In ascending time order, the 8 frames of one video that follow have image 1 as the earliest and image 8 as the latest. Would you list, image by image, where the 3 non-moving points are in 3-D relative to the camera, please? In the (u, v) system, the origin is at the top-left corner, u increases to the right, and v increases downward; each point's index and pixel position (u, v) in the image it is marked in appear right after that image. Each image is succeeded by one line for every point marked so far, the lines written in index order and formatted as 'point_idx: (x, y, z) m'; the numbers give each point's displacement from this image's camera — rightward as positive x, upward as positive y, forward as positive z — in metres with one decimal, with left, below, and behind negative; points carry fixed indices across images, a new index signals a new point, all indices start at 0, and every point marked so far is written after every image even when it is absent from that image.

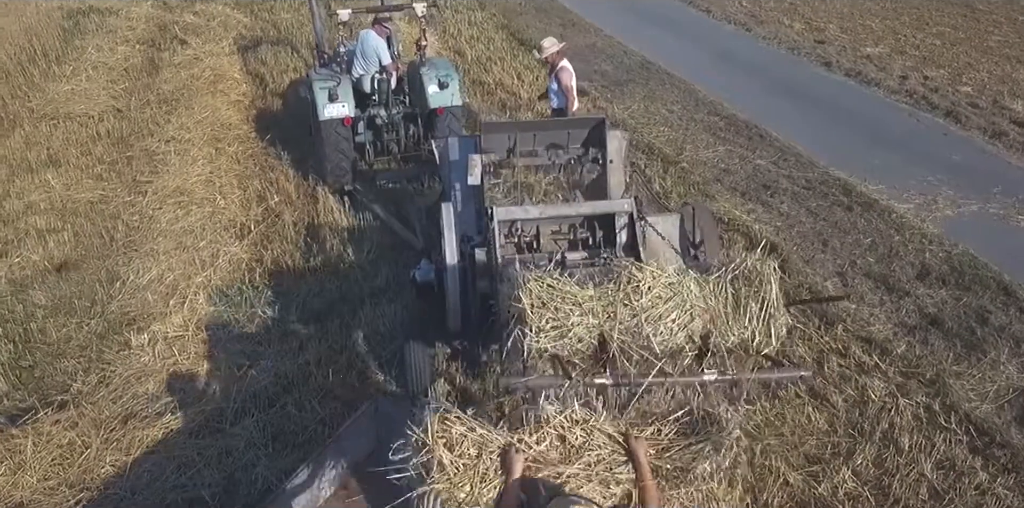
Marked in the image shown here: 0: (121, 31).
0: (-6.0, +3.4, +12.7) m
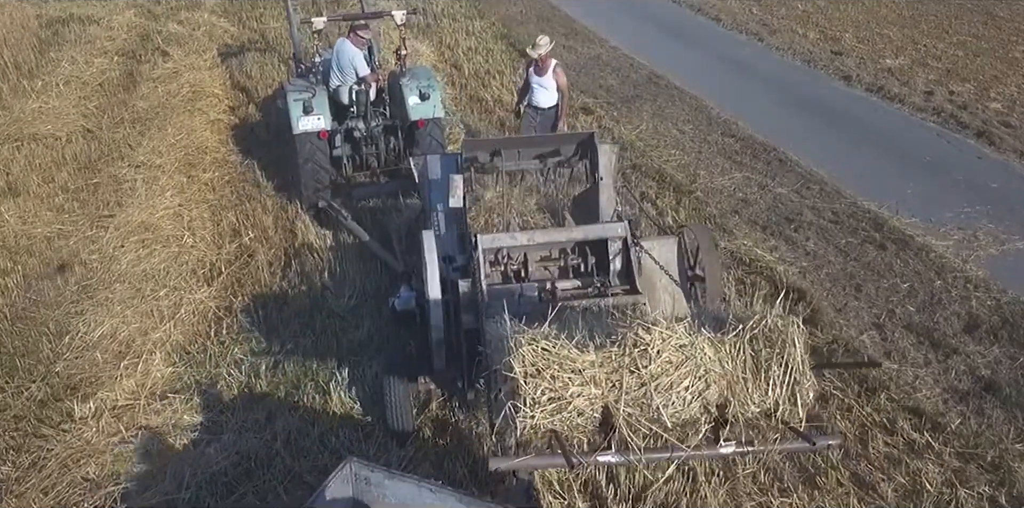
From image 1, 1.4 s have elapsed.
0: (-6.0, +3.1, +12.1) m
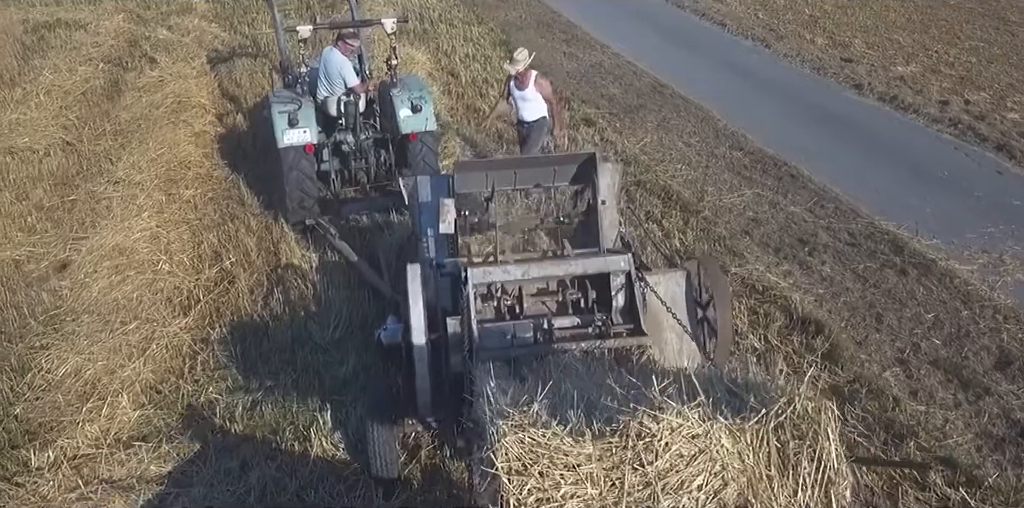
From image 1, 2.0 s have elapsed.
0: (-6.0, +2.9, +11.7) m
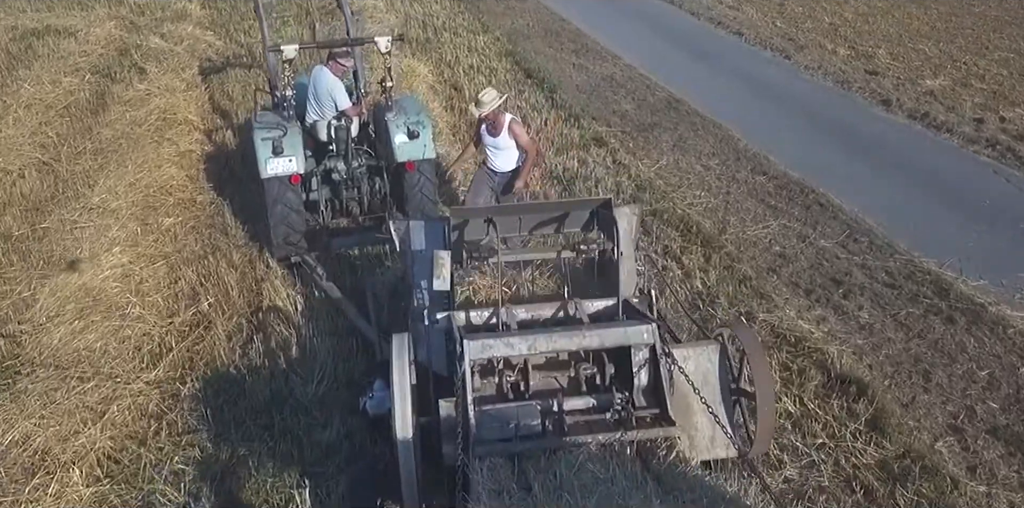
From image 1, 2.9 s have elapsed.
0: (-5.9, +2.7, +11.2) m
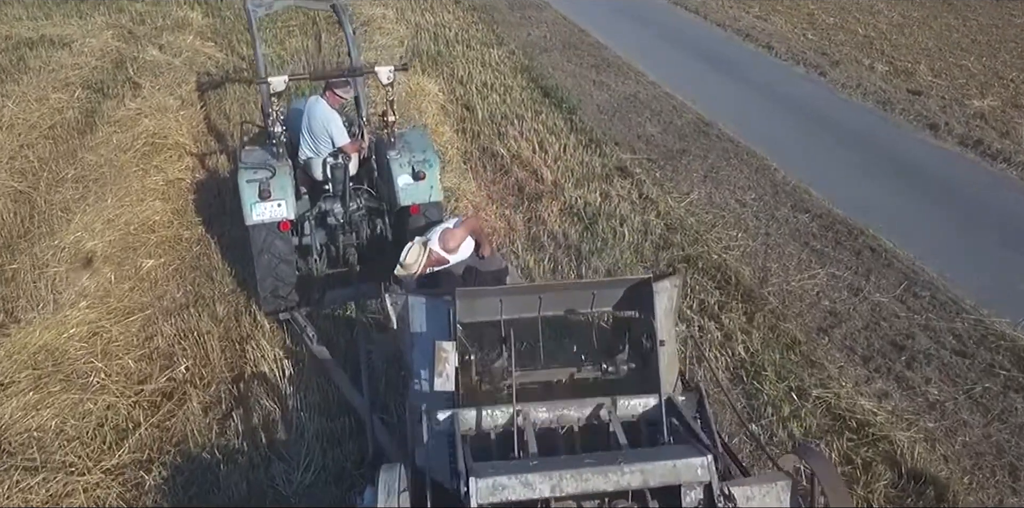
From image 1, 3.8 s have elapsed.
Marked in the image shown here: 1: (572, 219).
0: (-5.7, +2.3, +10.6) m
1: (+0.5, +0.3, +6.6) m
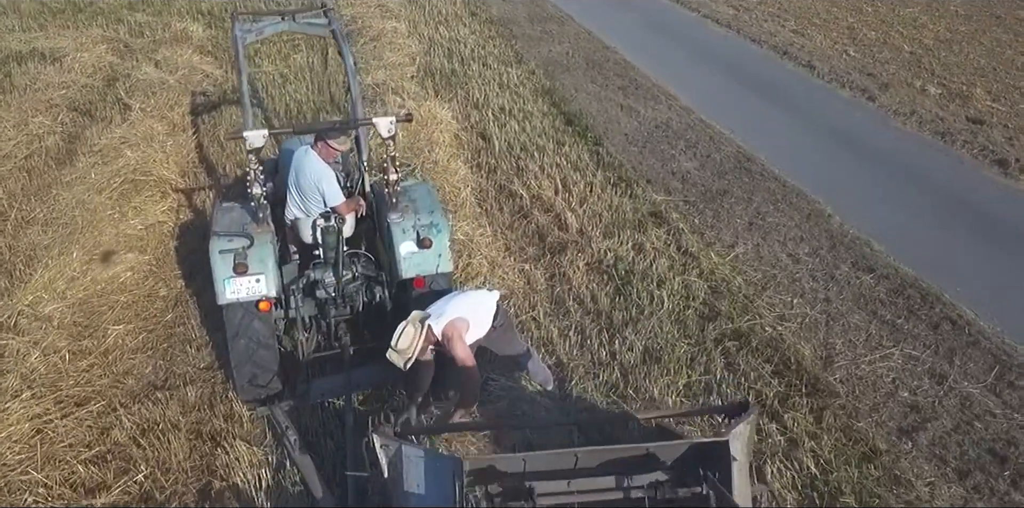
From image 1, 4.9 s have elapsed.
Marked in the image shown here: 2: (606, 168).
0: (-5.5, +2.0, +9.9) m
1: (+0.6, -0.2, +5.8) m
2: (+0.9, +0.8, +7.6) m
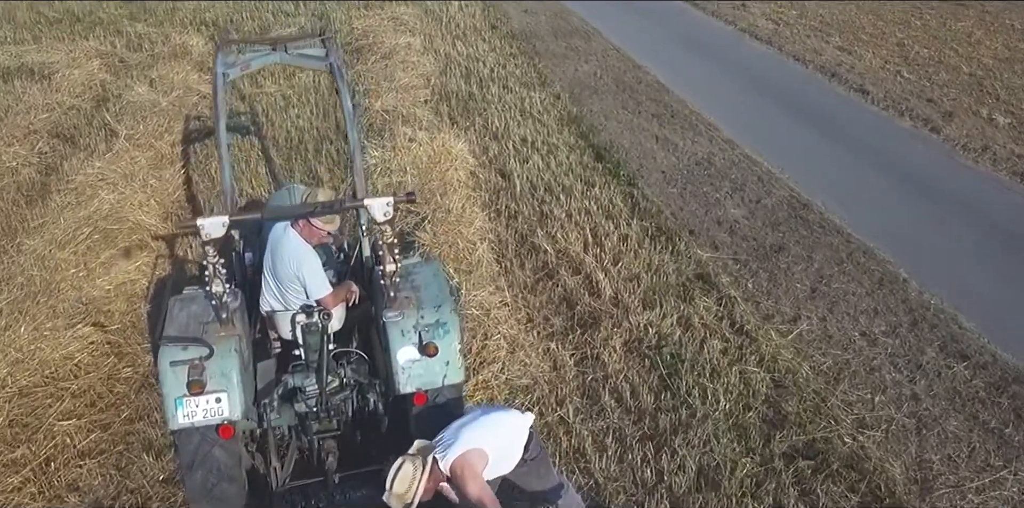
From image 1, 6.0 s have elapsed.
0: (-5.2, +1.6, +9.1) m
1: (+0.8, -0.6, +4.9) m
2: (+1.0, +0.3, +6.7) m
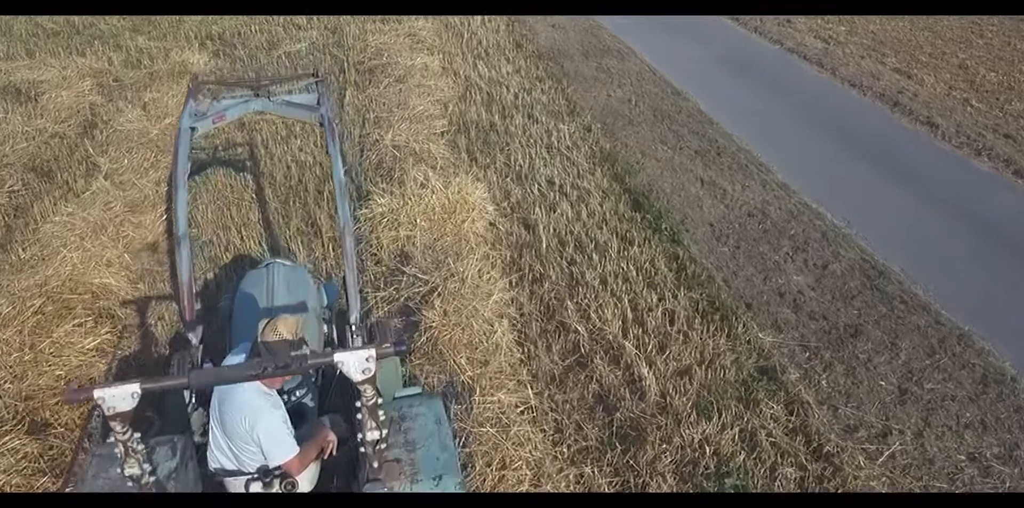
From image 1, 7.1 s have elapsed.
0: (-5.0, +1.1, +8.3) m
1: (+0.9, -1.1, +3.9) m
2: (+1.2, -0.2, +5.7) m
